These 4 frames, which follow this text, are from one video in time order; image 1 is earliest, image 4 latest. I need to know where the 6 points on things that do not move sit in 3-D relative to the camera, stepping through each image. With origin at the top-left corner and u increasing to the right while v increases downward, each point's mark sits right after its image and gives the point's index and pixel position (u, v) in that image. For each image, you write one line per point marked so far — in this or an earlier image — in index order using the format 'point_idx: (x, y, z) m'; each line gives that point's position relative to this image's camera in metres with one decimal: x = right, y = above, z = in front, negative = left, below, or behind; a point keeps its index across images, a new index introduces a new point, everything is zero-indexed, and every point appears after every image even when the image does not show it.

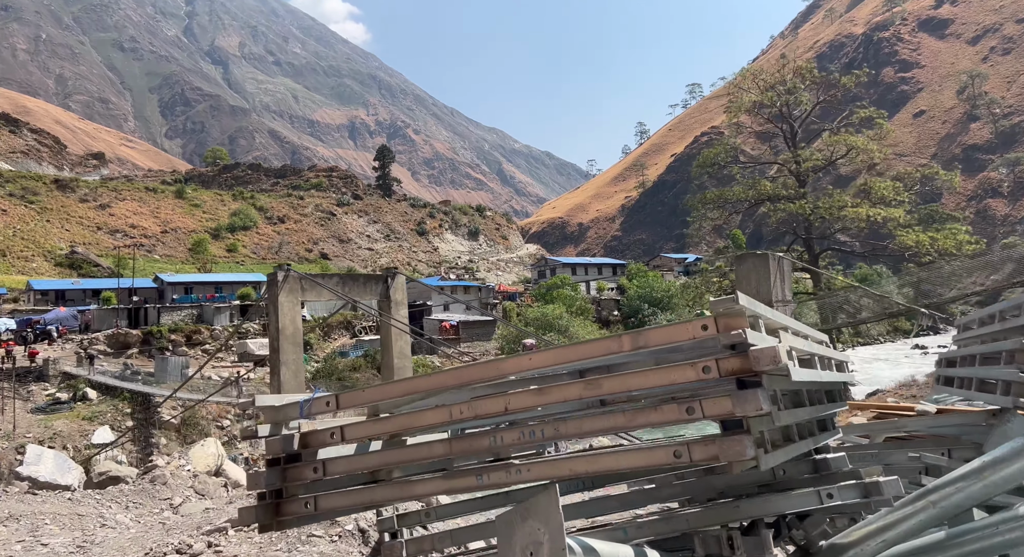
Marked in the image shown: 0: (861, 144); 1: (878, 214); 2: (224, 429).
0: (+7.9, +3.1, +18.7) m
1: (+8.0, +1.4, +17.7) m
2: (-6.3, -3.3, +17.6) m
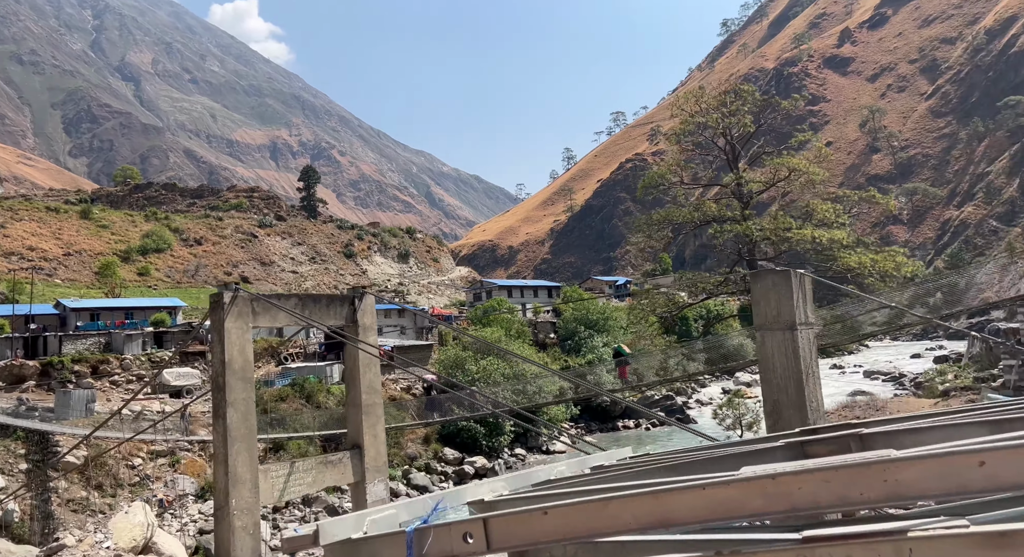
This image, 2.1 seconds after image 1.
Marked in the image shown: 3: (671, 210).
0: (+6.7, +2.6, +18.6) m
1: (+6.8, +0.9, +17.6) m
2: (-7.4, -3.8, +15.9) m
3: (+3.9, +1.7, +19.6) m
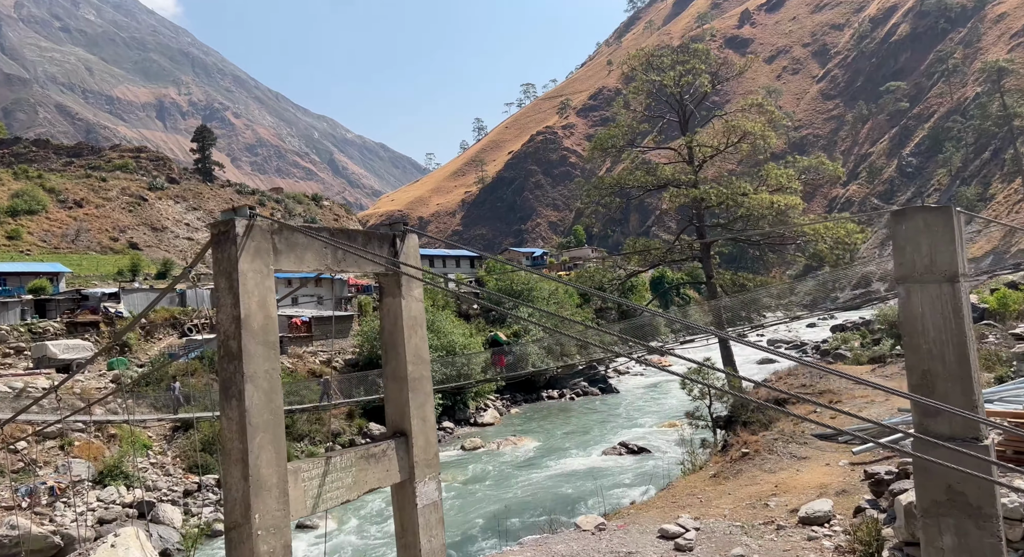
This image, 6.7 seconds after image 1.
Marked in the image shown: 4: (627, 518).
0: (+5.4, +3.3, +17.9) m
1: (+5.7, +1.6, +17.0) m
2: (-8.3, -3.0, +13.7) m
3: (+2.5, +2.5, +18.7) m
4: (+1.1, -2.3, +7.7) m
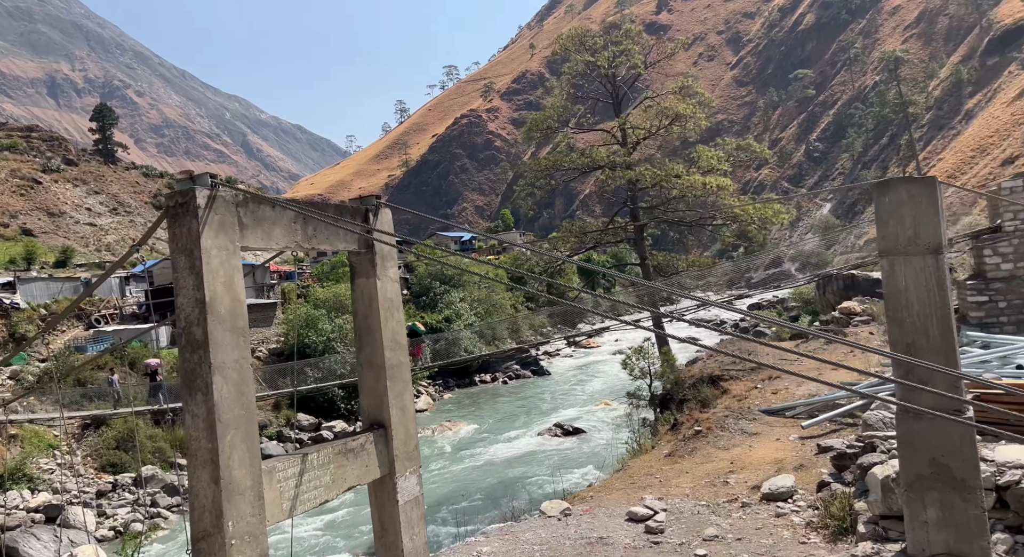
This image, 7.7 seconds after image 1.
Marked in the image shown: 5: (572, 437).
0: (+3.9, +3.8, +18.1) m
1: (+4.3, +2.0, +17.2) m
2: (-9.2, -2.8, +12.6) m
3: (+1.0, +2.9, +18.5) m
4: (+0.7, -2.1, +7.5) m
5: (+1.3, -3.4, +17.2) m
